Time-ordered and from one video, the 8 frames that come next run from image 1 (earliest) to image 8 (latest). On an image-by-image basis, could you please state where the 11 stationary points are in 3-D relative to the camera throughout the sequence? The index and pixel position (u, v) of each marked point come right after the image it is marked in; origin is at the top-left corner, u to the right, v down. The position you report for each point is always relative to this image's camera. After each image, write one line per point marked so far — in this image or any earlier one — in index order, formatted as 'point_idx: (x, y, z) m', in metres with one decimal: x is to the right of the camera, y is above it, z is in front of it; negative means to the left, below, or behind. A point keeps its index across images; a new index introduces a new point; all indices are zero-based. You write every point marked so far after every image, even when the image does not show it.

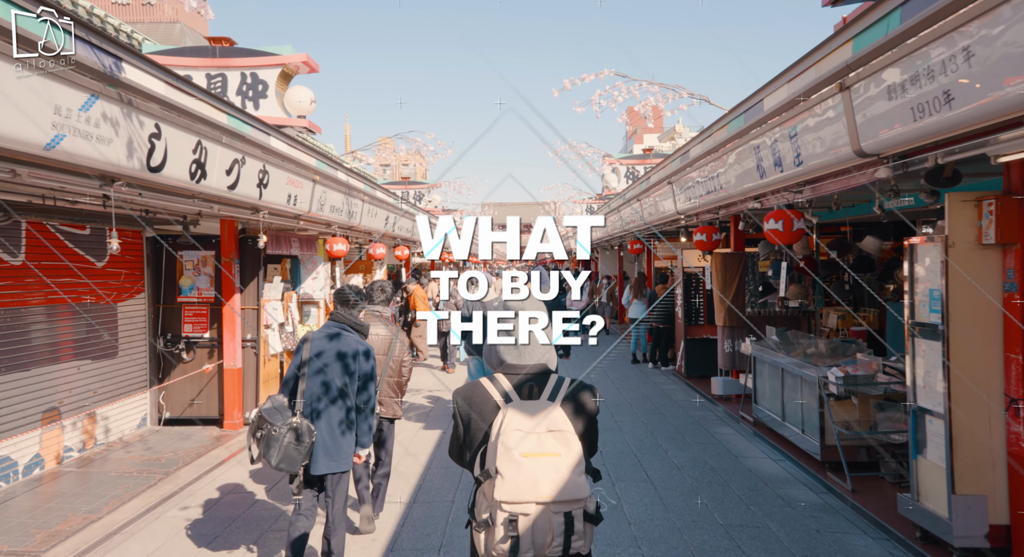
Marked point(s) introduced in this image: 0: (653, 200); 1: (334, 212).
0: (+2.1, +1.3, +10.4) m
1: (-2.4, +0.9, +8.9) m
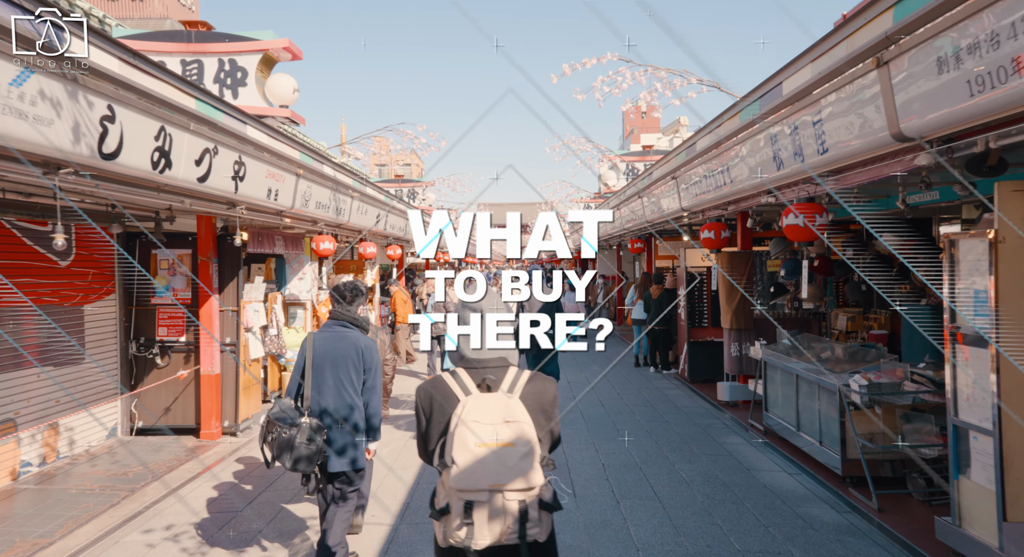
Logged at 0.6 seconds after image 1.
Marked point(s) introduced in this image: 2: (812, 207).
0: (+2.1, +1.3, +10.0) m
1: (-2.4, +0.9, +8.4) m
2: (+2.1, +0.5, +4.6) m
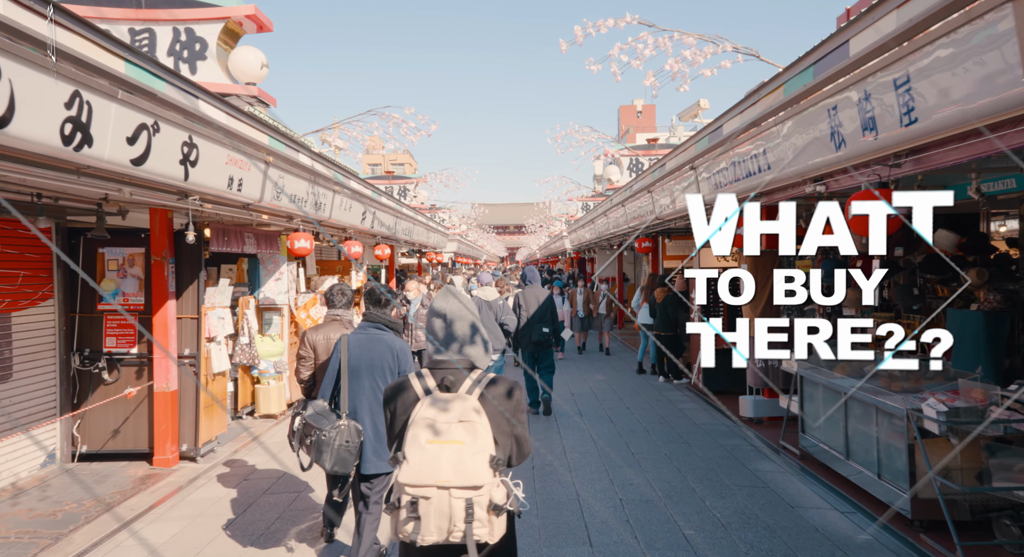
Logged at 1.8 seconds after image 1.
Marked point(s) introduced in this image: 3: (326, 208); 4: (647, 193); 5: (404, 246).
0: (+2.0, +1.2, +9.1) m
1: (-2.4, +0.9, +7.5) m
2: (+2.1, +0.5, +3.7) m
3: (-2.4, +0.9, +8.6) m
4: (+2.1, +1.3, +10.3) m
5: (-2.9, +0.8, +17.5) m
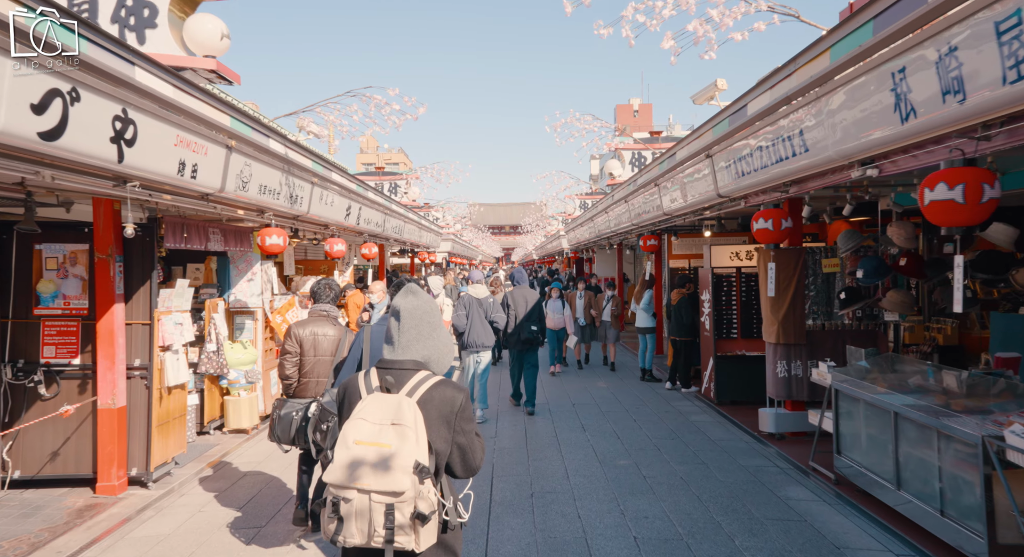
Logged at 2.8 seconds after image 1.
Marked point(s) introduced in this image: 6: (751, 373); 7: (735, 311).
0: (+2.0, +1.2, +8.4) m
1: (-2.5, +0.9, +6.7) m
2: (+2.1, +0.5, +3.0) m
3: (-2.5, +0.9, +7.9) m
4: (+2.0, +1.3, +9.6) m
5: (-3.0, +0.8, +16.8) m
6: (+3.0, -1.2, +8.4) m
7: (+2.9, -0.4, +8.6) m
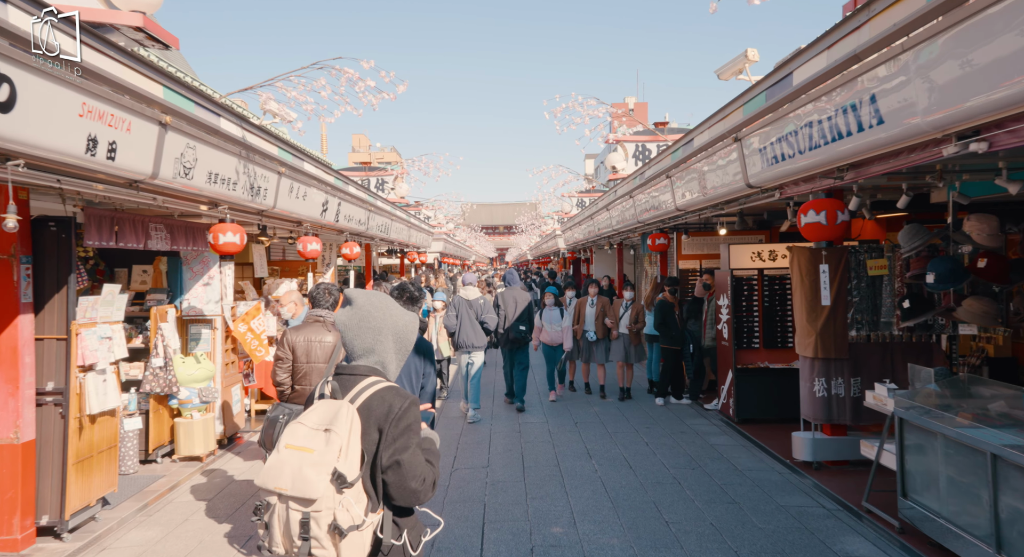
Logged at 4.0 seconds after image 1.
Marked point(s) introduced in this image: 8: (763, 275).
0: (+1.9, +1.2, +7.5) m
1: (-2.5, +0.8, +5.8) m
2: (+2.0, +0.4, +2.0) m
3: (-2.5, +0.9, +6.9) m
4: (+1.9, +1.3, +8.6) m
5: (-3.1, +0.8, +15.8) m
6: (+3.0, -1.2, +7.5) m
7: (+2.8, -0.5, +7.7) m
8: (+2.9, 0.0, +7.7) m
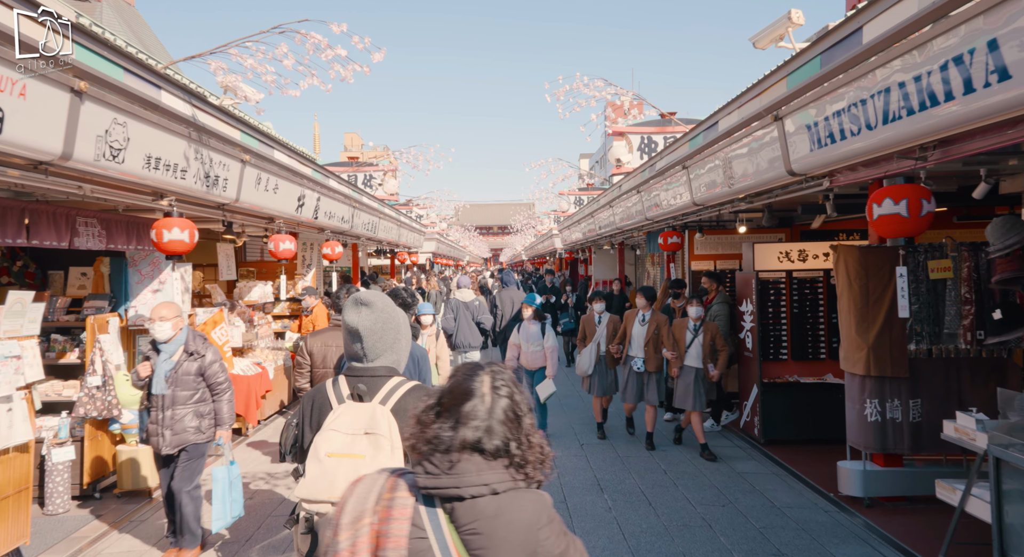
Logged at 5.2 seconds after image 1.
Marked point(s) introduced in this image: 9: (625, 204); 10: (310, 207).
0: (+1.9, +1.2, +6.6) m
1: (-2.5, +0.8, +4.8) m
2: (+2.1, +0.4, +1.2) m
3: (-2.5, +0.8, +6.0) m
4: (+1.9, +1.3, +7.8) m
5: (-3.2, +0.7, +14.9) m
6: (+2.9, -1.3, +6.6) m
7: (+2.8, -0.5, +6.8) m
8: (+2.9, 0.0, +6.9) m
9: (+1.9, +1.2, +11.2) m
10: (-2.7, +0.9, +8.8) m
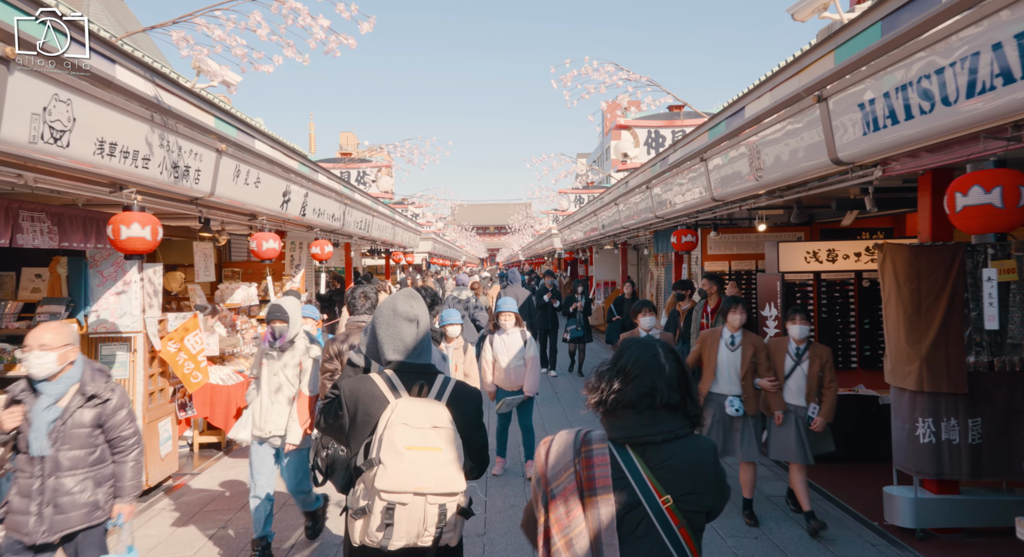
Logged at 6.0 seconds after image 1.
0: (+1.9, +1.1, +6.0) m
1: (-2.5, +0.8, +4.2) m
2: (+2.1, +0.4, +0.6) m
3: (-2.5, +0.8, +5.4) m
4: (+1.9, +1.2, +7.2) m
5: (-3.2, +0.7, +14.2) m
6: (+3.0, -1.3, +6.1) m
7: (+2.8, -0.5, +6.3) m
8: (+2.9, 0.0, +6.3) m
9: (+1.9, +1.2, +10.6) m
10: (-2.6, +0.9, +8.2) m
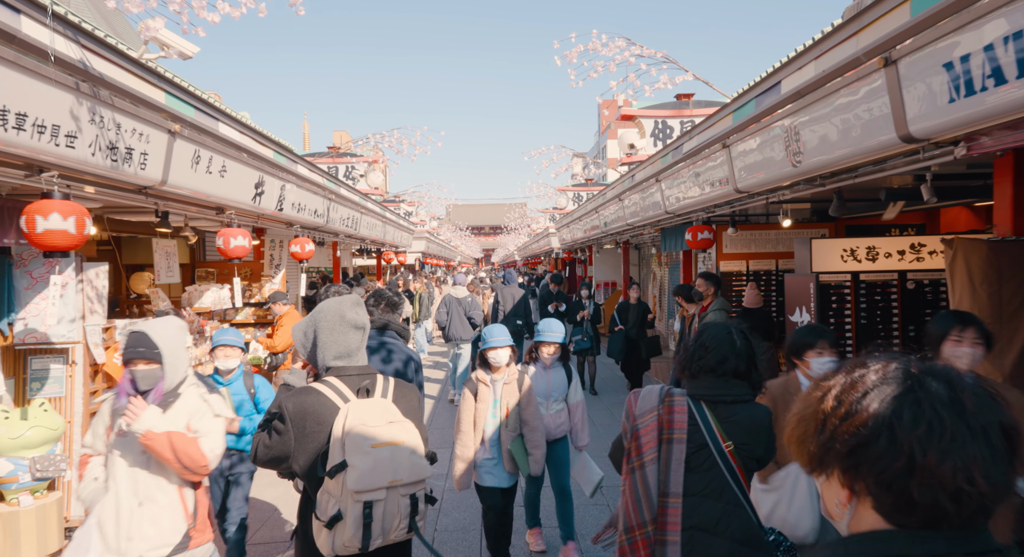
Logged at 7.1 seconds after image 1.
0: (+1.9, +1.1, +5.3) m
1: (-2.5, +0.8, +3.5) m
2: (+2.2, +0.4, -0.1) m
3: (-2.5, +0.8, +4.6) m
4: (+1.9, +1.2, +6.4) m
5: (-3.3, +0.7, +13.5) m
6: (+3.0, -1.3, +5.3) m
7: (+2.8, -0.5, +5.5) m
8: (+2.9, 0.0, +5.6) m
9: (+1.9, +1.2, +9.9) m
10: (-2.7, +0.9, +7.5) m
